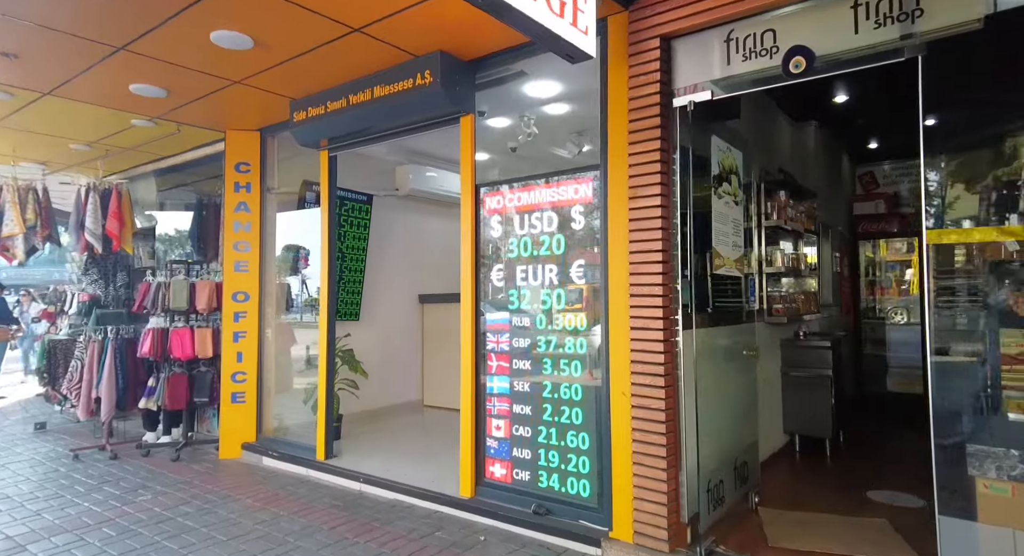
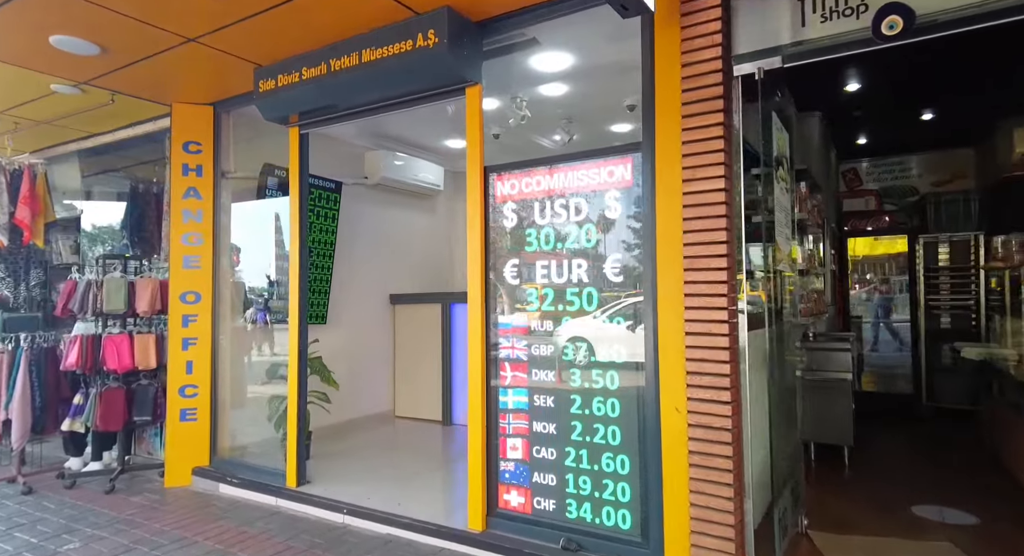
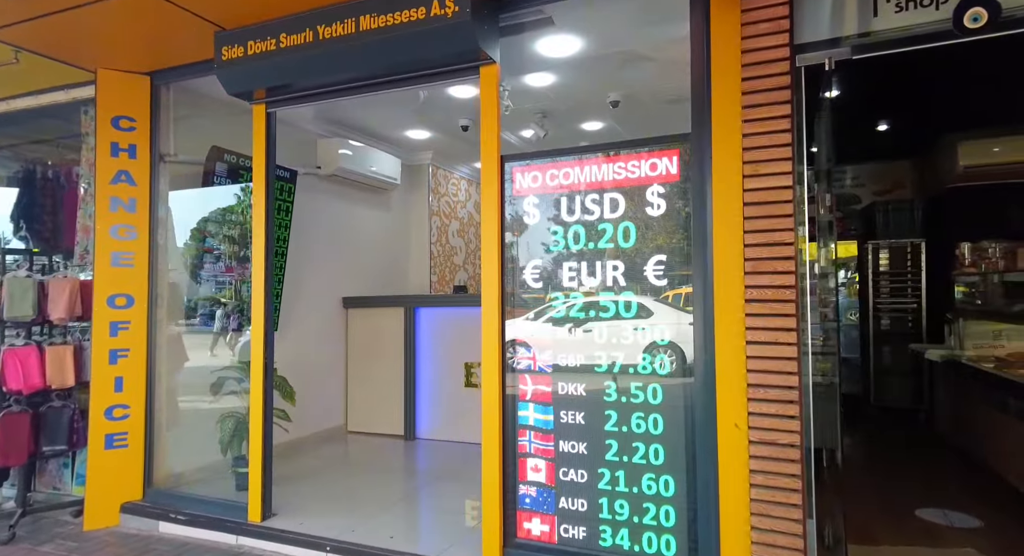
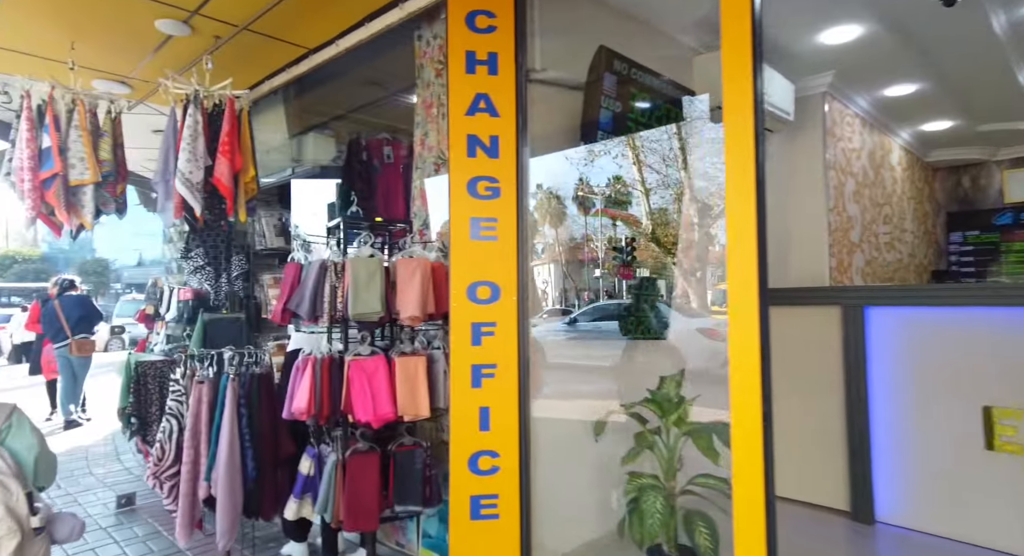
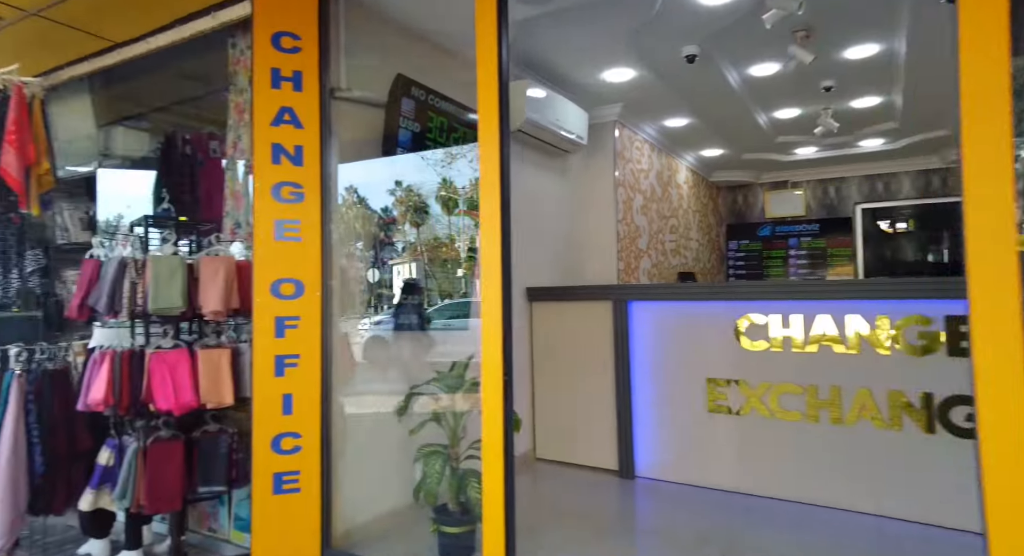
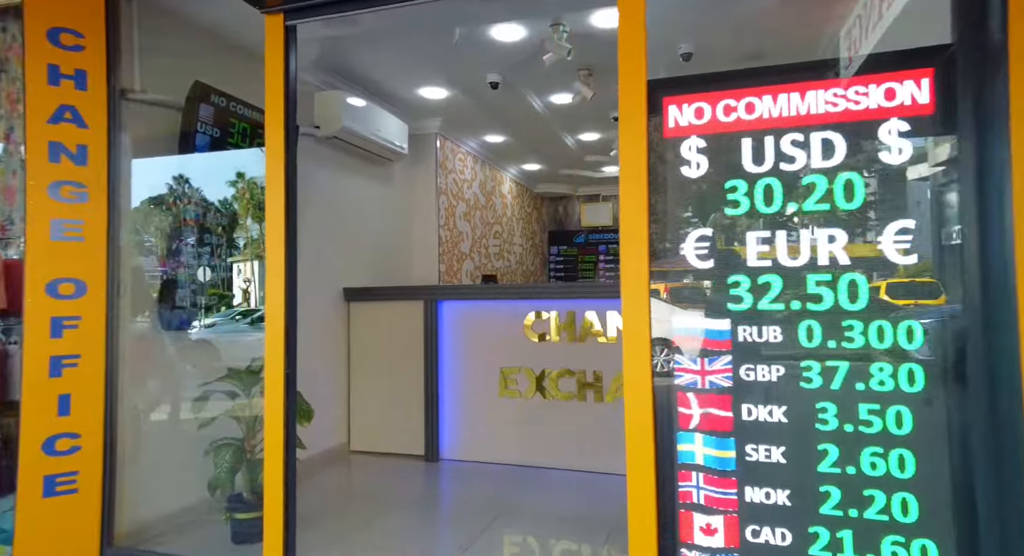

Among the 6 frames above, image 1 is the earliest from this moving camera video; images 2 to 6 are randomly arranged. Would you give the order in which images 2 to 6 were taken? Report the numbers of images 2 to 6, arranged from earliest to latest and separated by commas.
2, 3, 6, 5, 4
